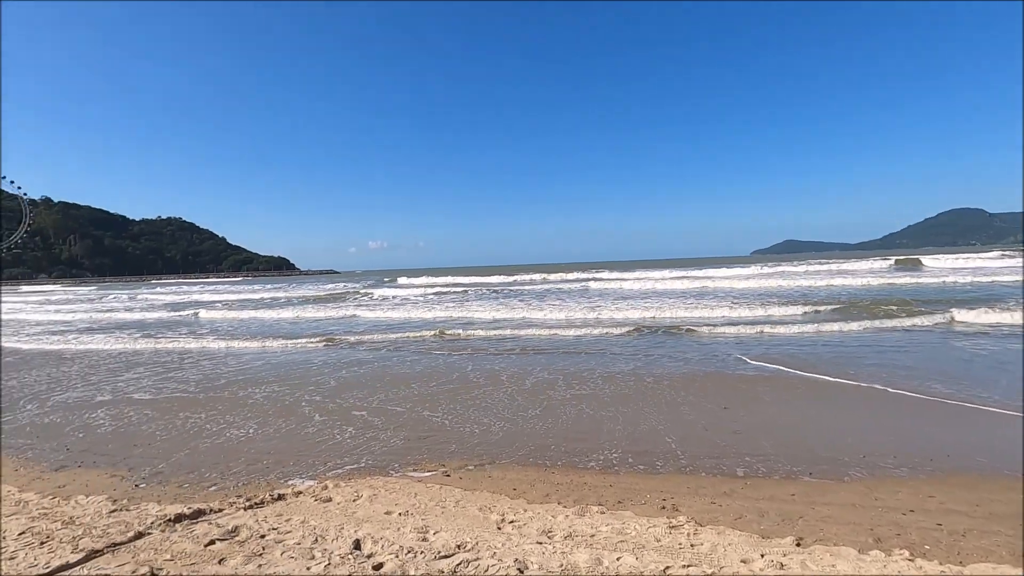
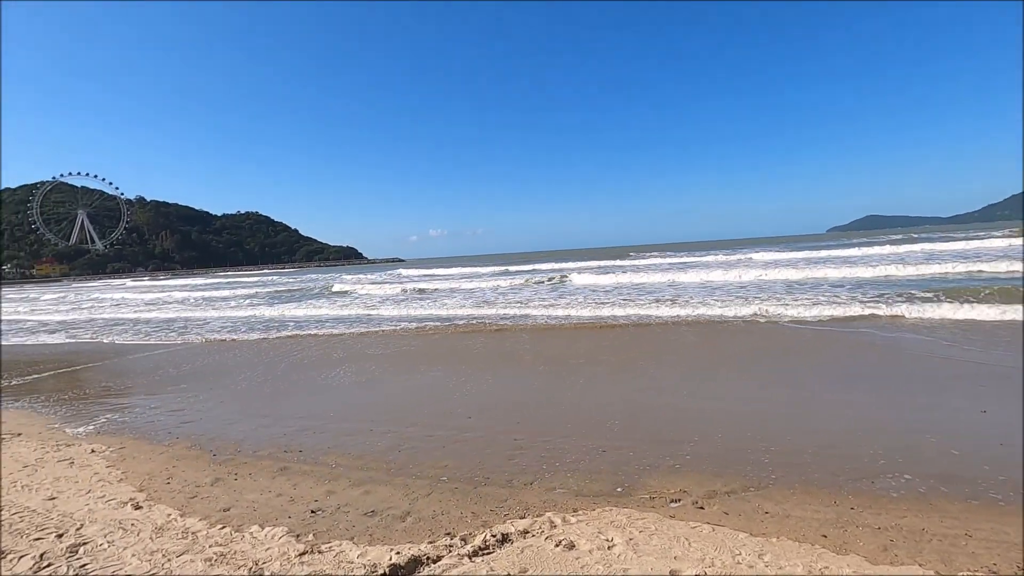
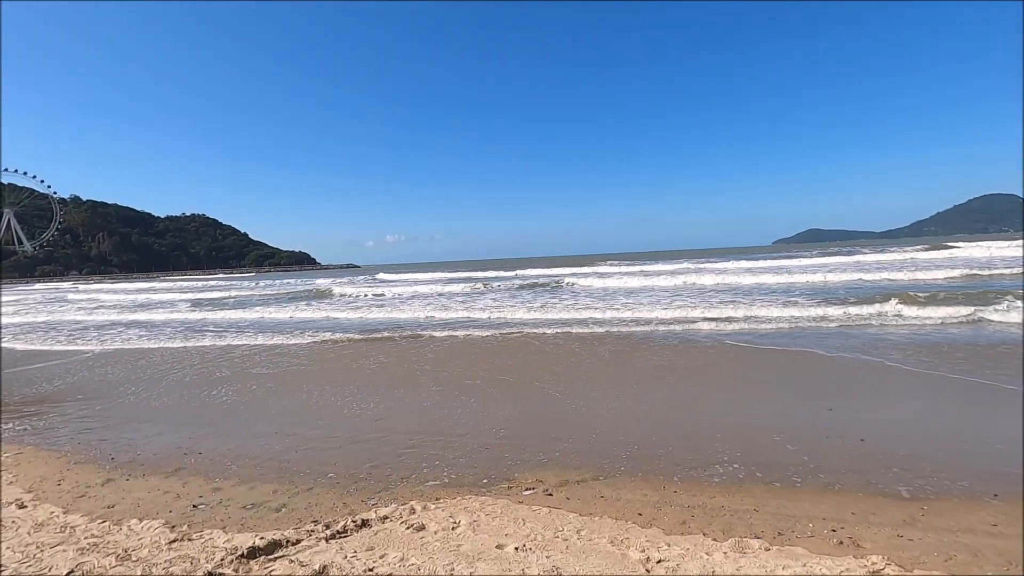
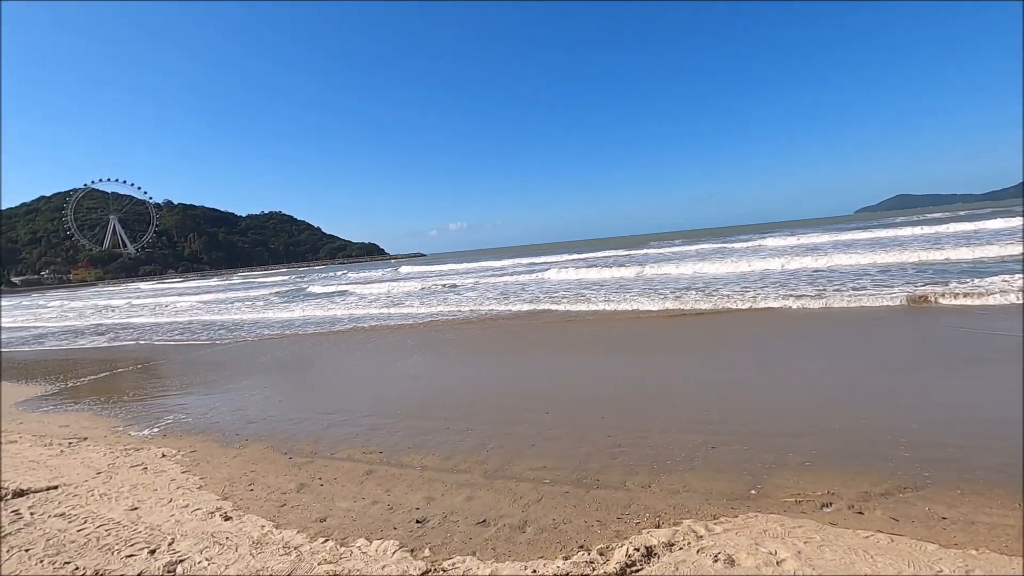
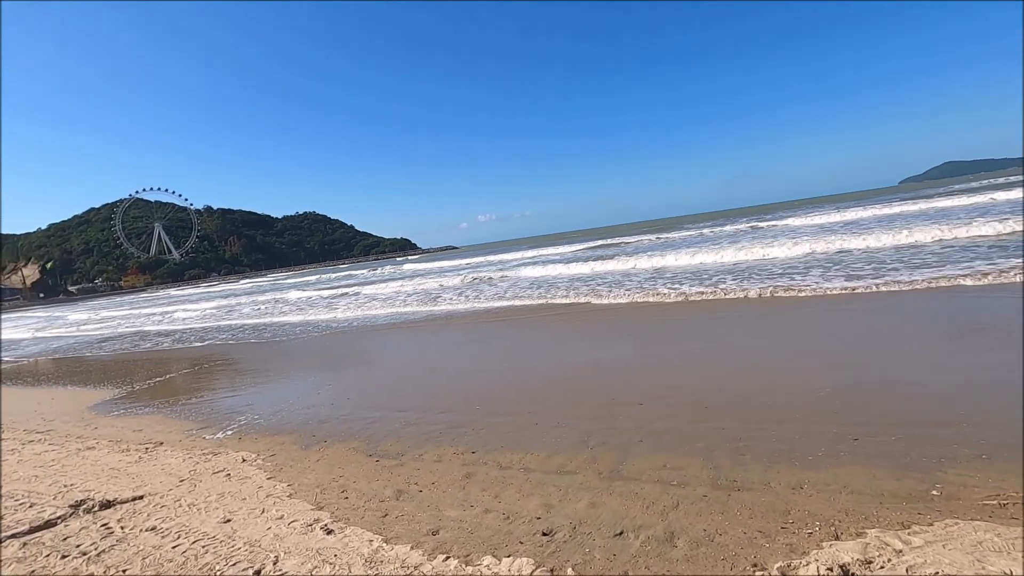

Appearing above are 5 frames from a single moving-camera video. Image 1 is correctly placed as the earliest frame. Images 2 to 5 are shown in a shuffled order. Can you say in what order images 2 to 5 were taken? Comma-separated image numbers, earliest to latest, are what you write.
3, 2, 4, 5
